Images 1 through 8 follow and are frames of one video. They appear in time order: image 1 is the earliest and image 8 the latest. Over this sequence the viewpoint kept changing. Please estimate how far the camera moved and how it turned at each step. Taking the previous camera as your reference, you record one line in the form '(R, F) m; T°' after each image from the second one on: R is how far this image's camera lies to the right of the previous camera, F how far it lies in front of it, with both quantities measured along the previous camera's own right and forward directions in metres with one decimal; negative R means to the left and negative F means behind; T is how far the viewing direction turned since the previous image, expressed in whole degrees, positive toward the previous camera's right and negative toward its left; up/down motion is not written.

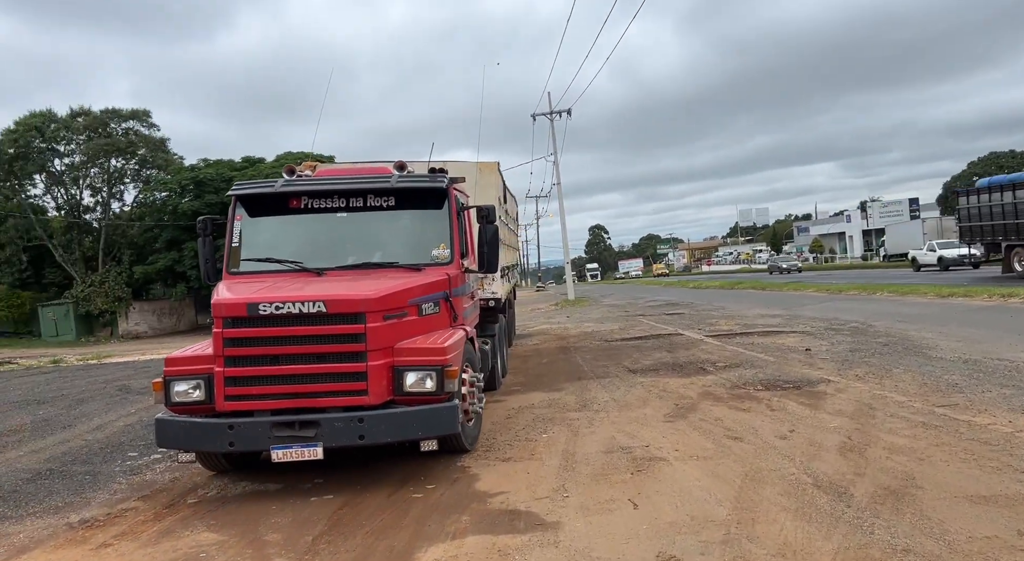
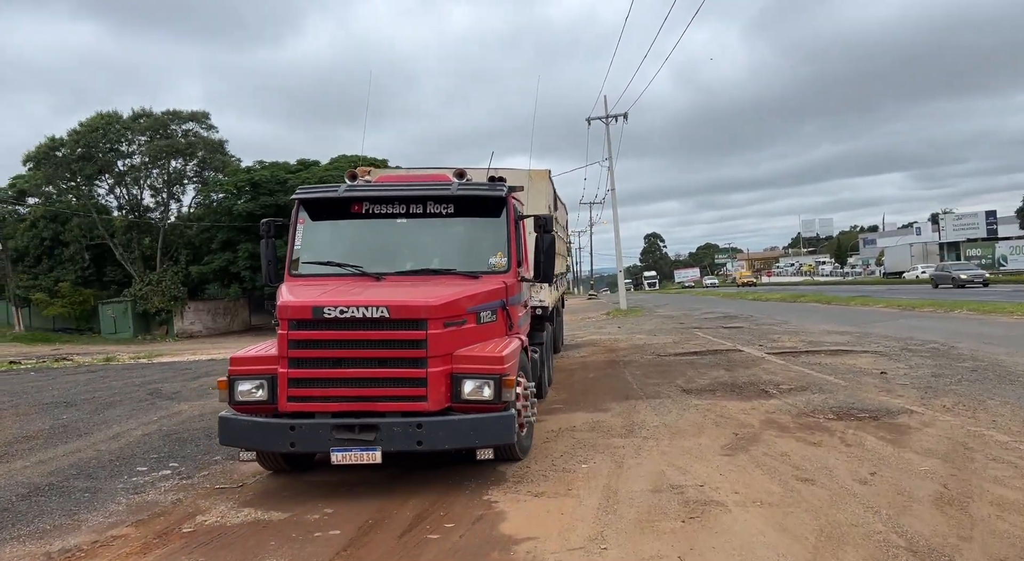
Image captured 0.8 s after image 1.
(+0.1, +0.6) m; -4°
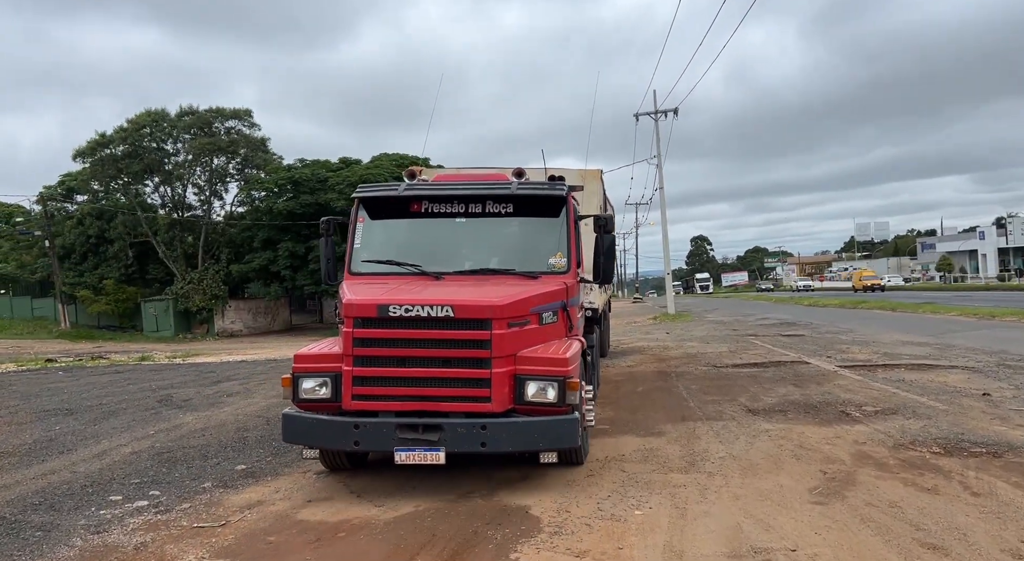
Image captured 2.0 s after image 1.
(0.0, +1.0) m; -4°
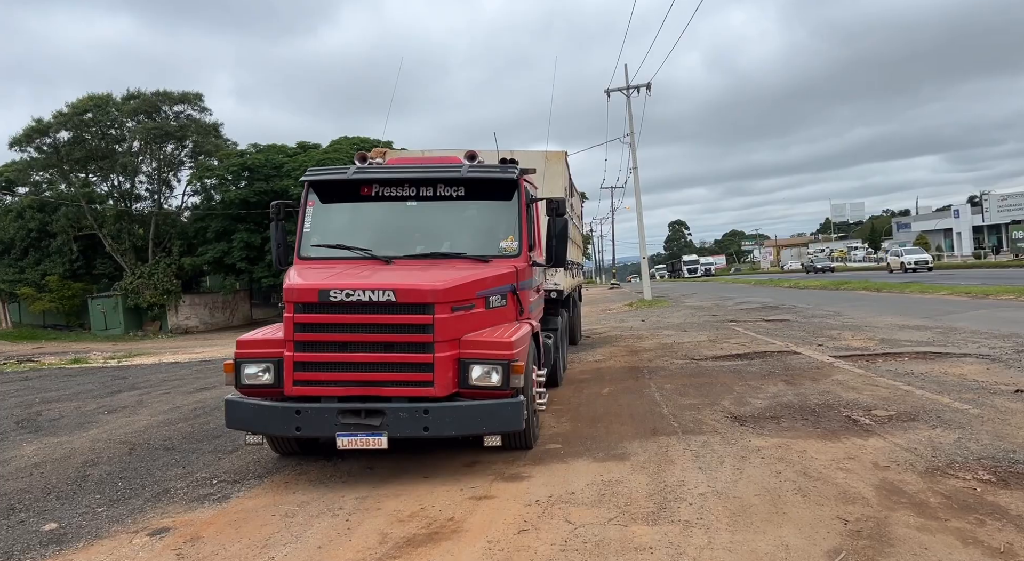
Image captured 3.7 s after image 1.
(+0.5, +1.5) m; +2°
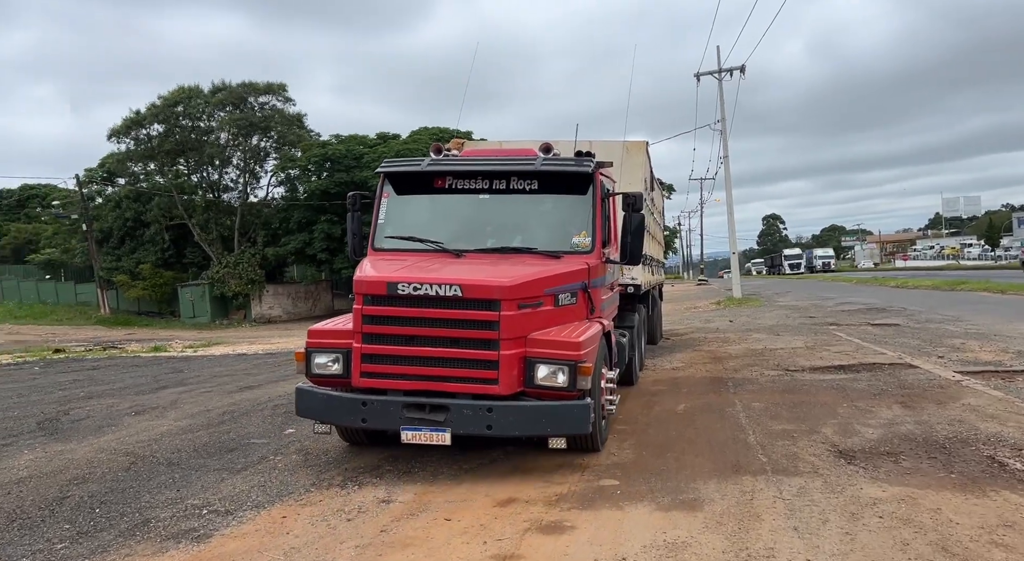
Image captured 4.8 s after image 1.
(+0.2, +1.0) m; -7°
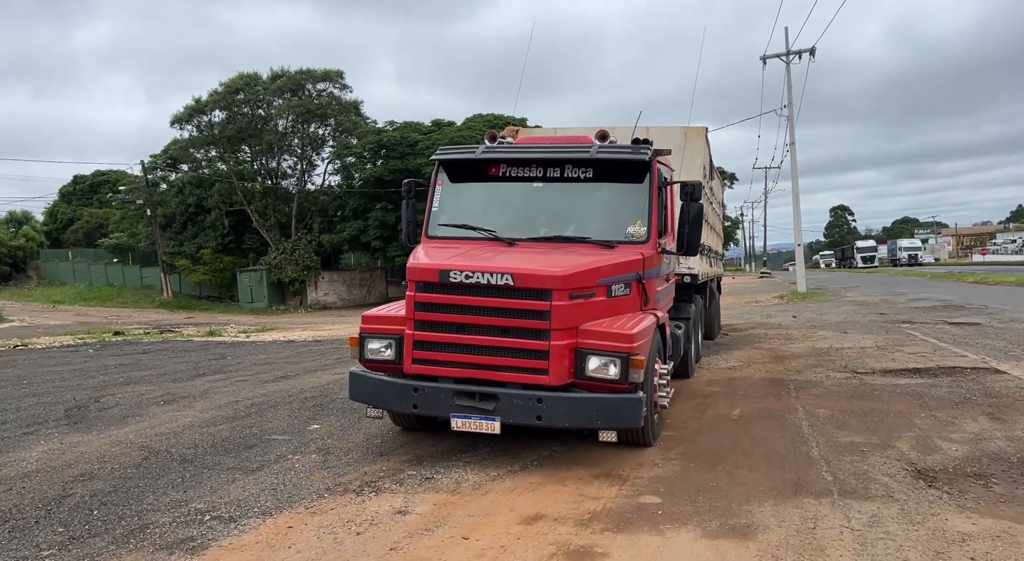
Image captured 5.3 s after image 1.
(+0.1, +0.5) m; -5°
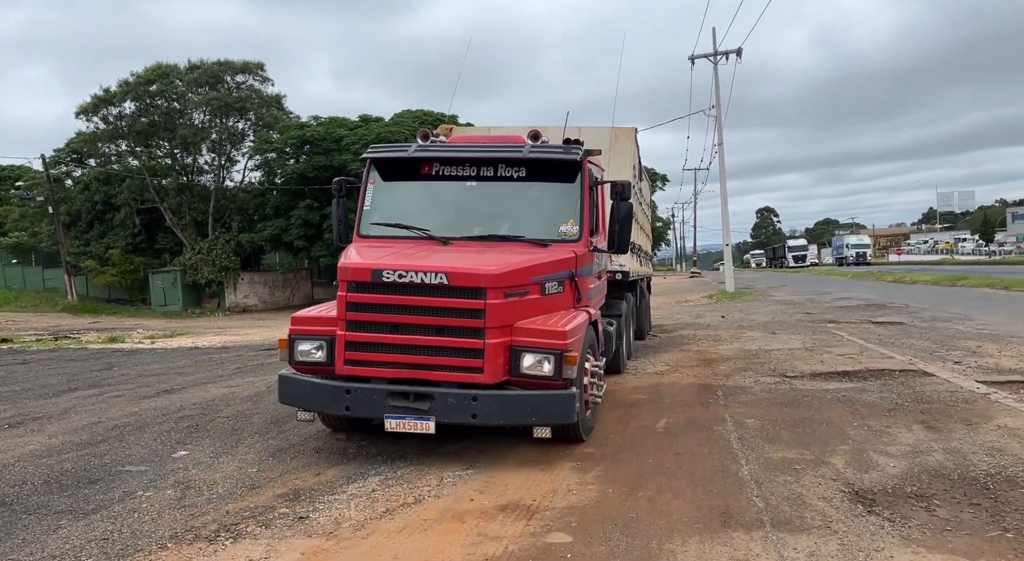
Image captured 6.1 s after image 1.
(+0.3, +0.6) m; +5°
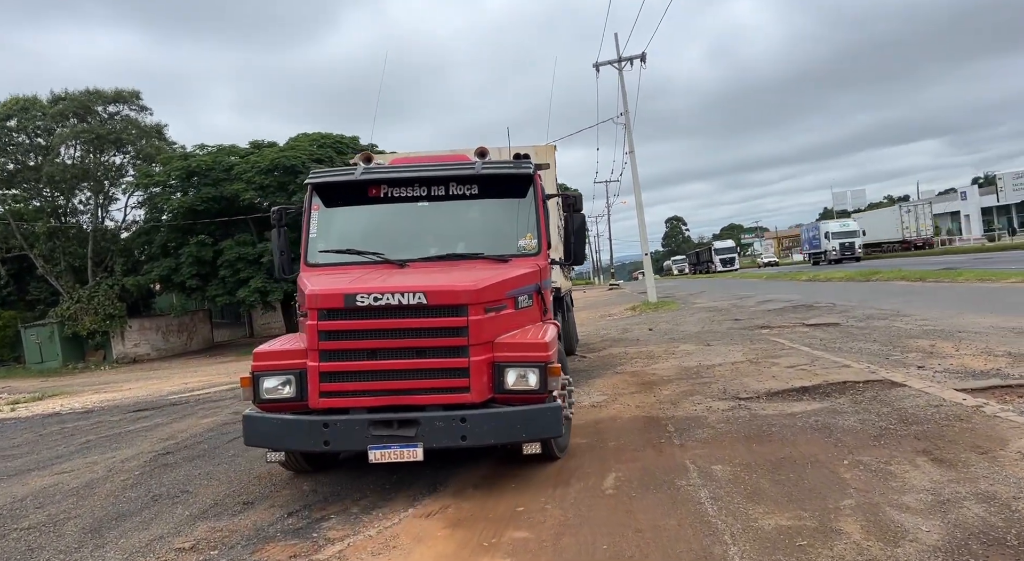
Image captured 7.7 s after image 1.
(+0.2, +1.3) m; +6°
